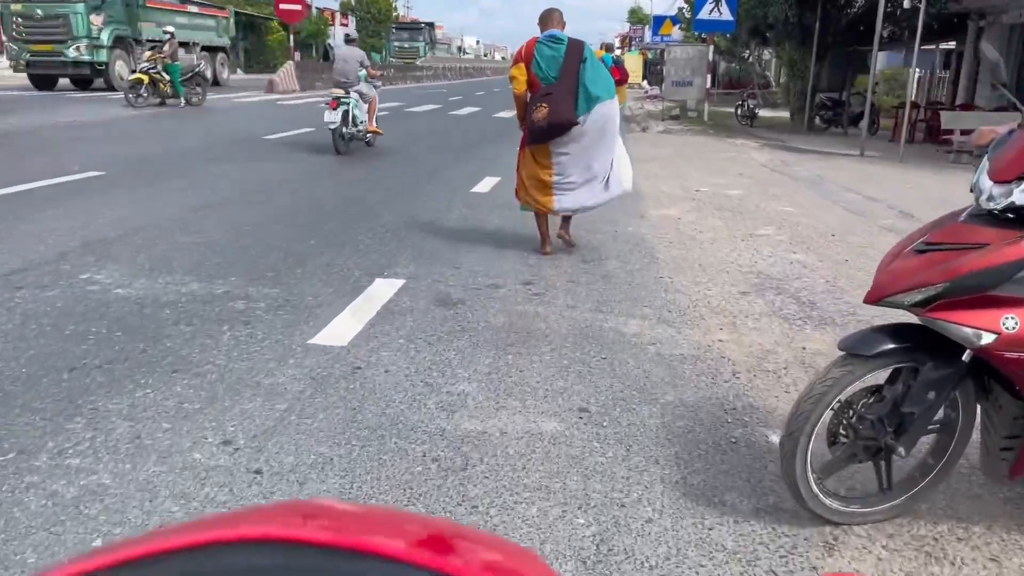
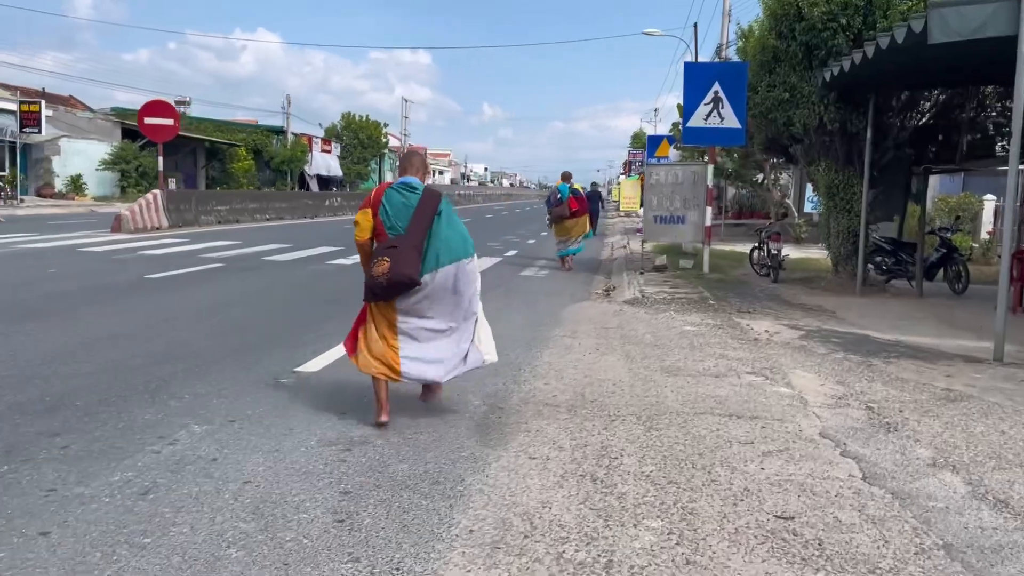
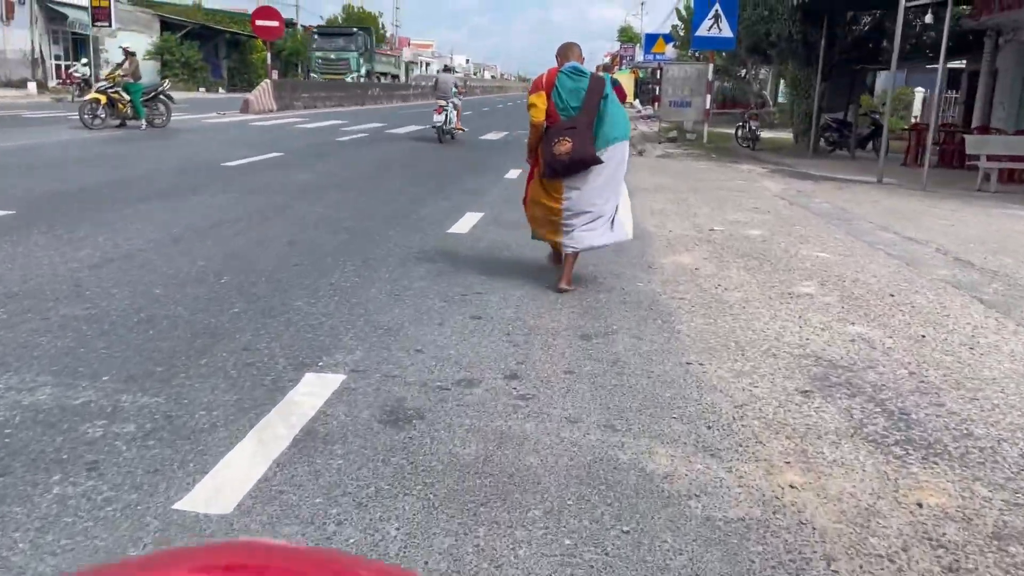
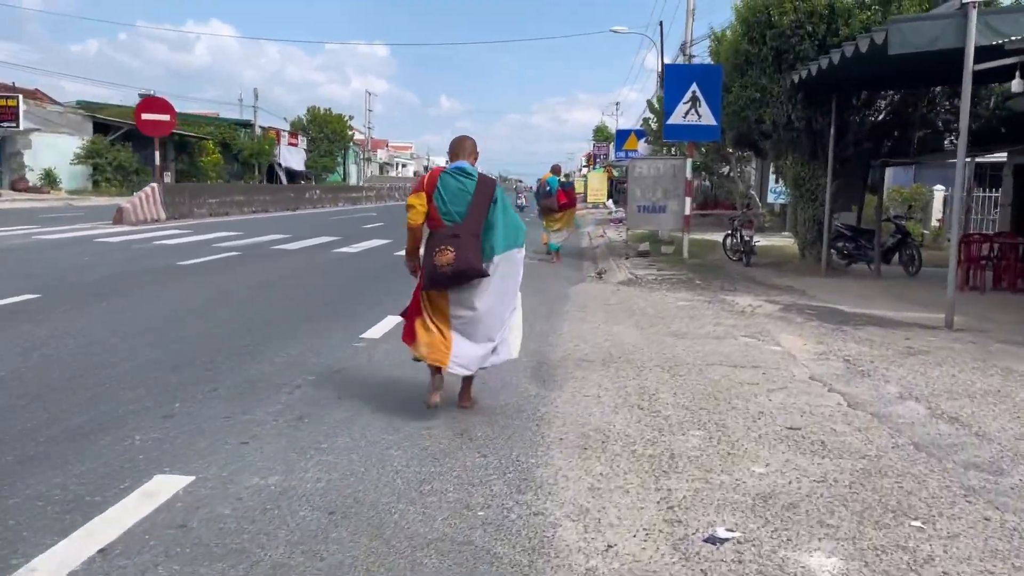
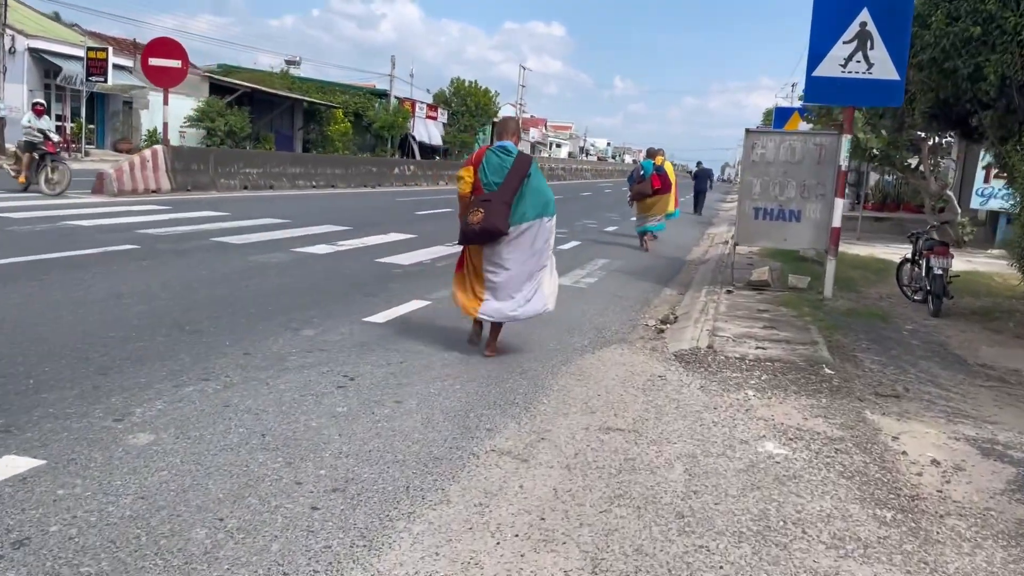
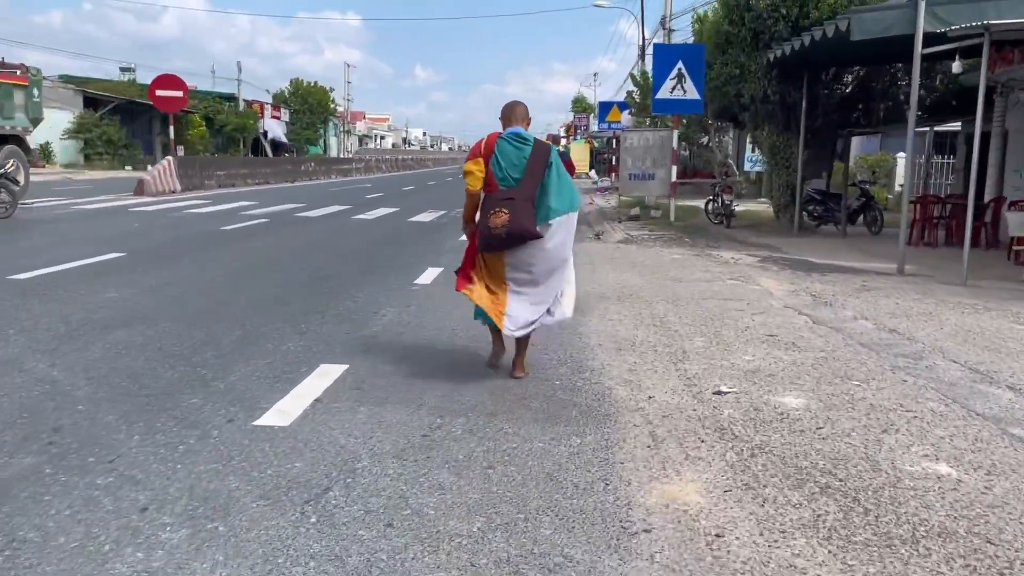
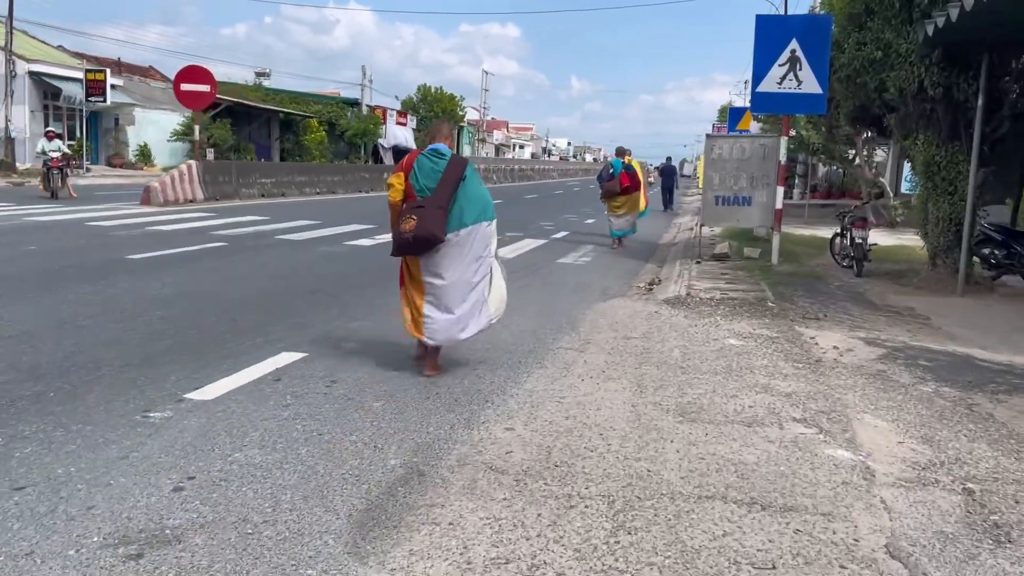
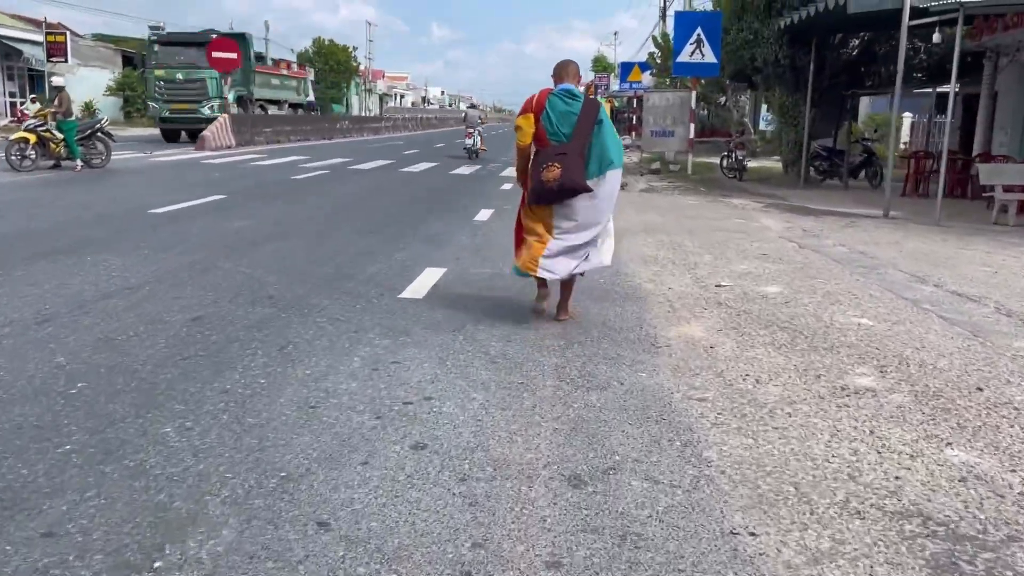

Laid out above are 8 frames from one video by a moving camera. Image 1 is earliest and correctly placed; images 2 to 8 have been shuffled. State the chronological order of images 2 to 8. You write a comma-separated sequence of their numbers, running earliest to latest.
3, 8, 6, 4, 2, 7, 5
